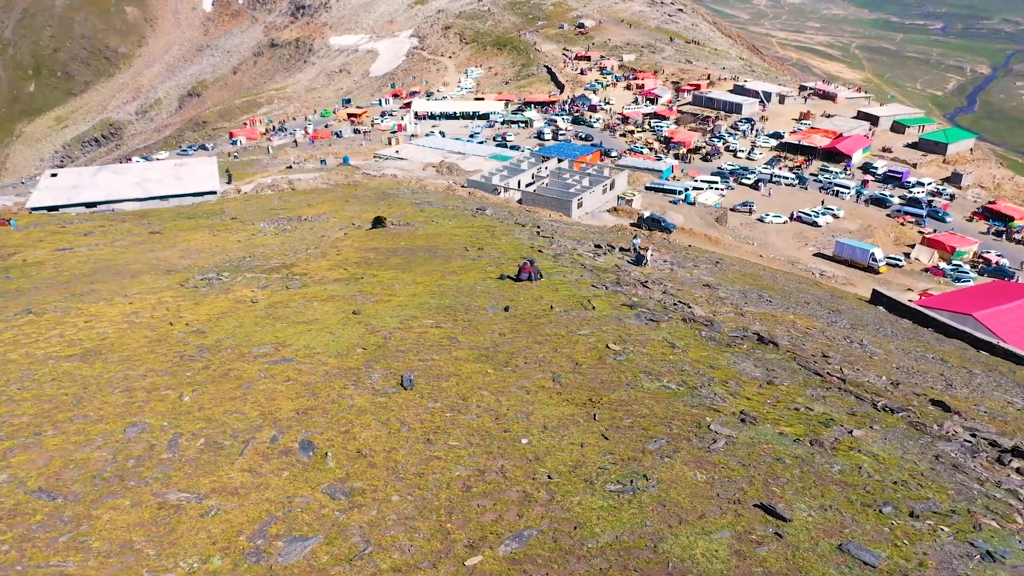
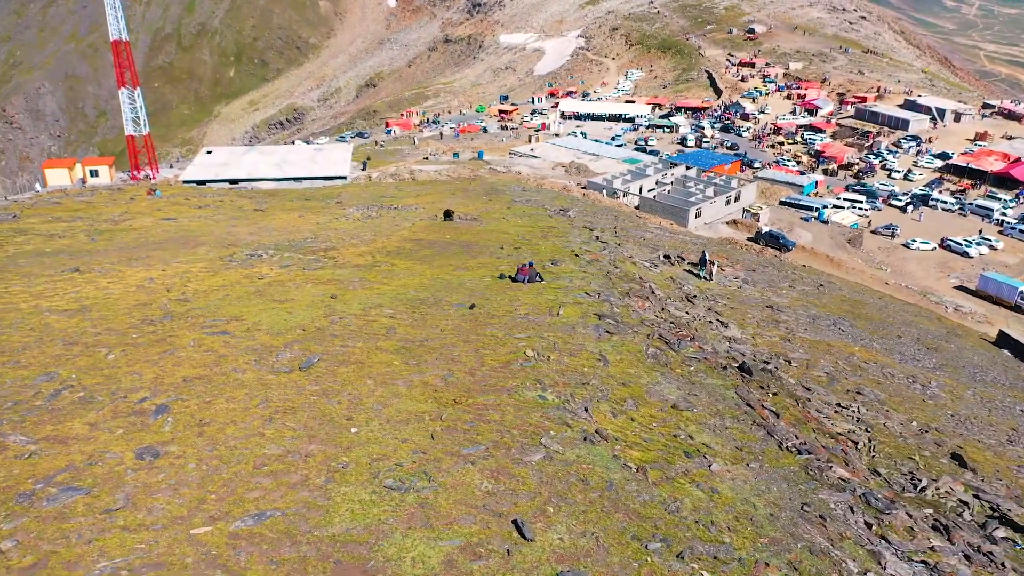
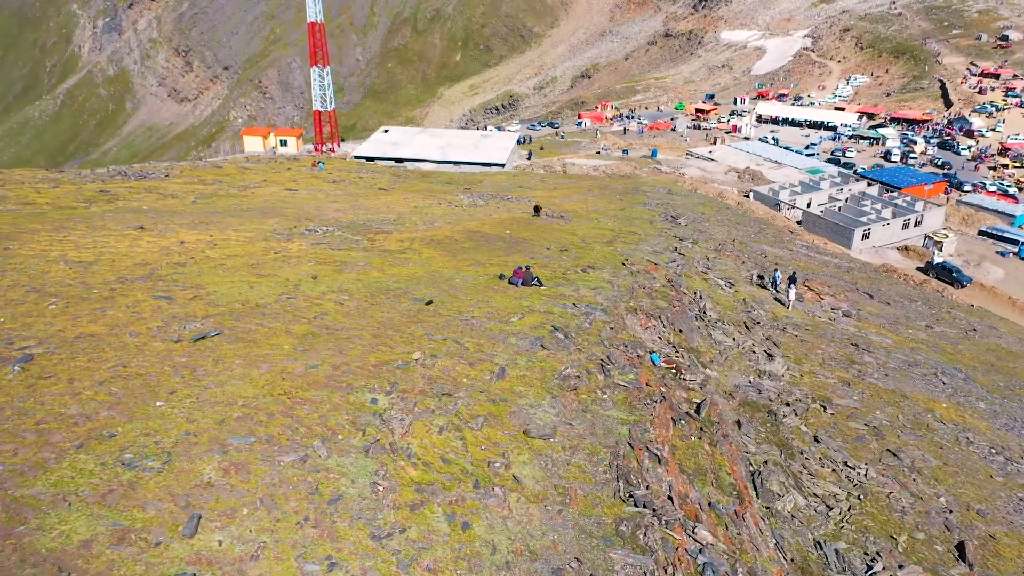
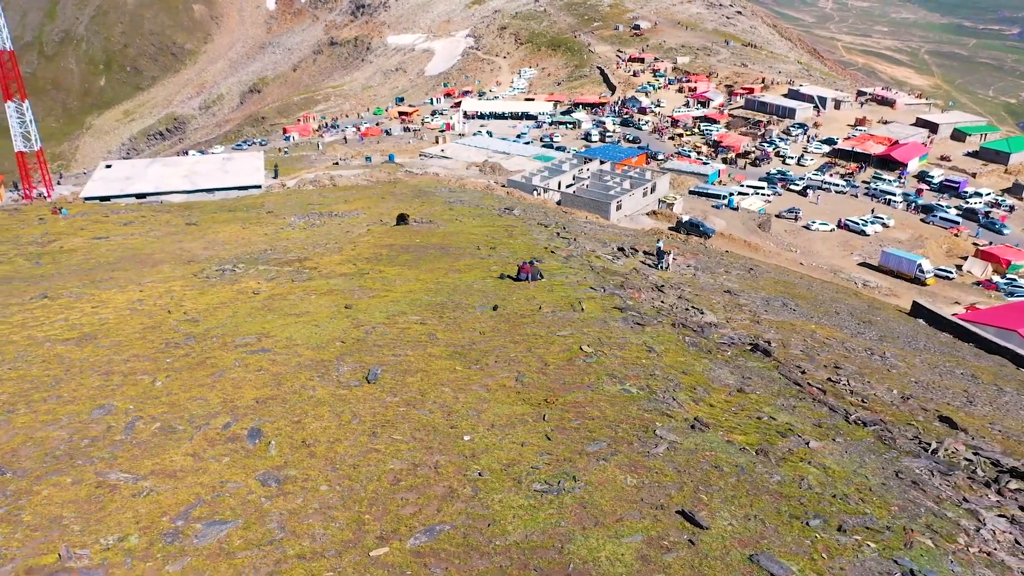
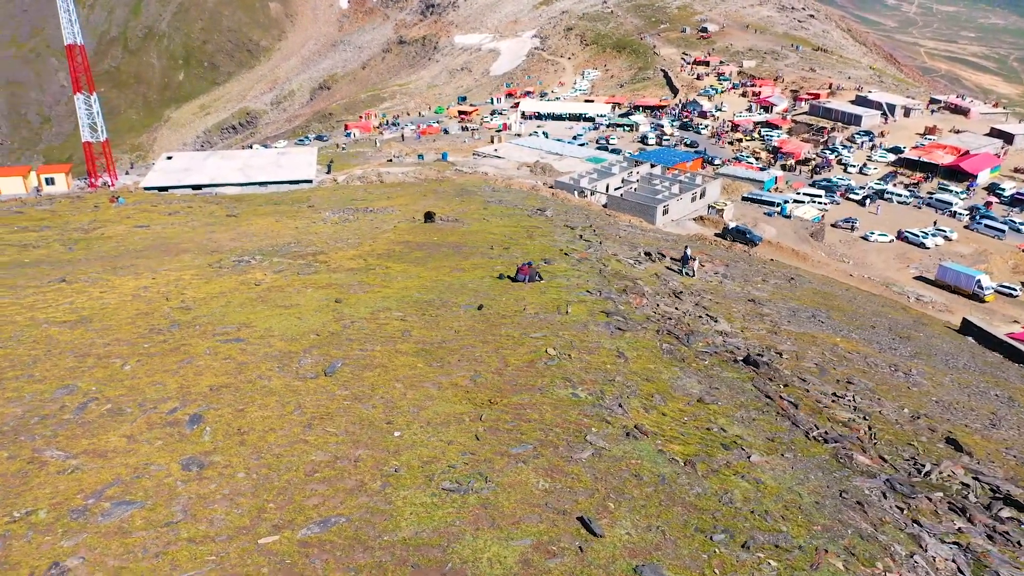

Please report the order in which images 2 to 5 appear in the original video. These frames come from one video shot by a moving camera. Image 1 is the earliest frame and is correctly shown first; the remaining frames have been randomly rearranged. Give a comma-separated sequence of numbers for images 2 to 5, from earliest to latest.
4, 5, 2, 3
